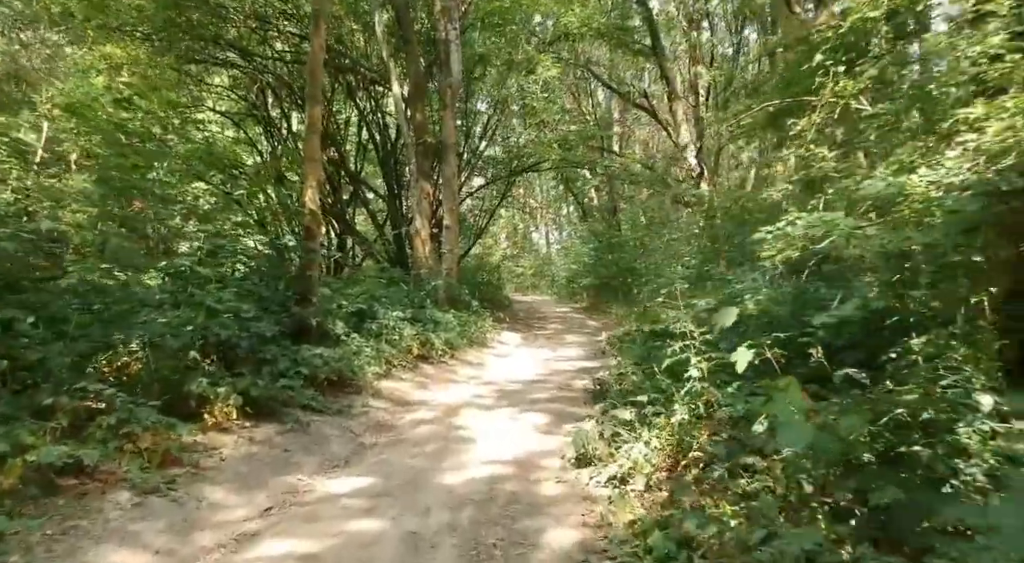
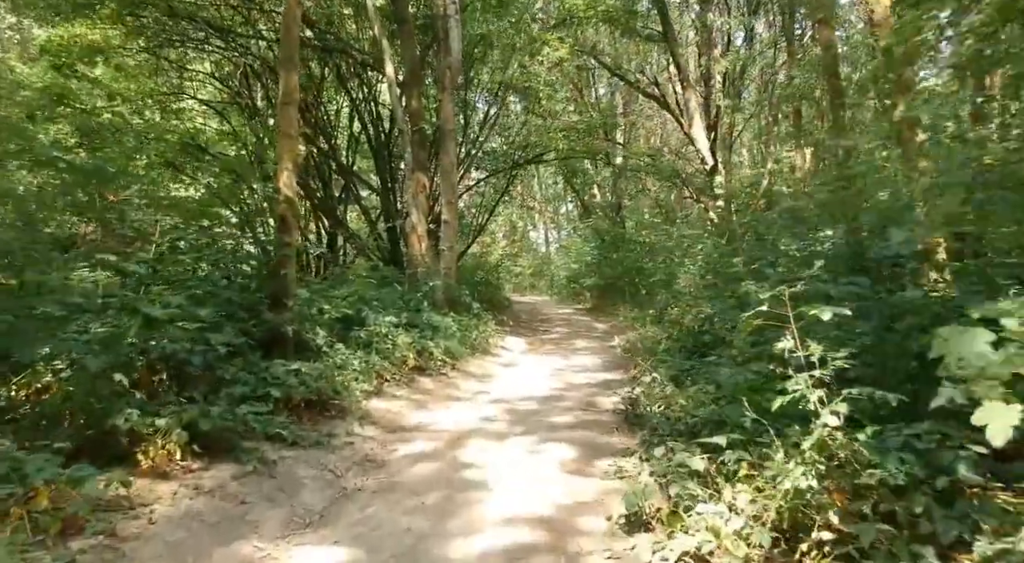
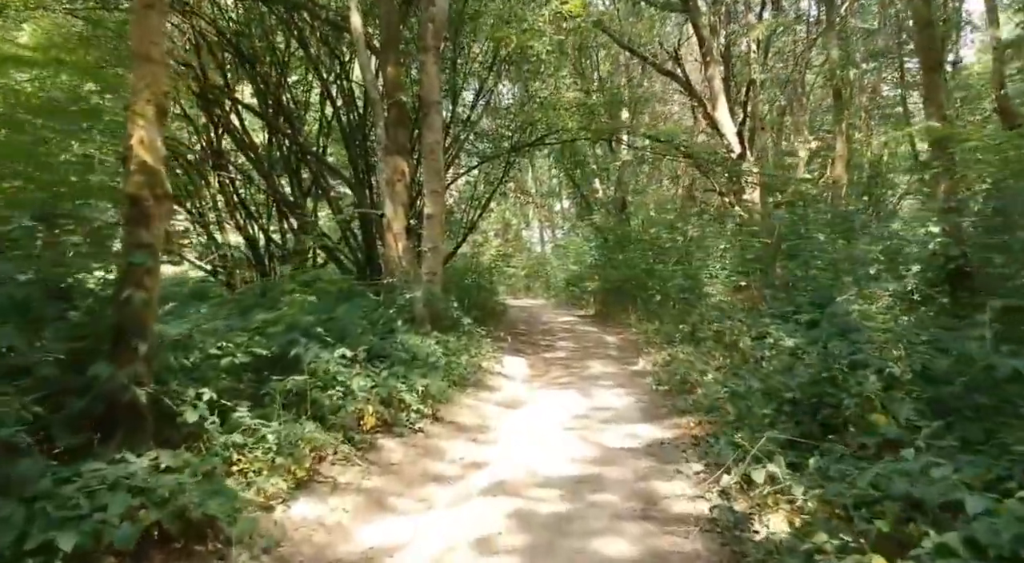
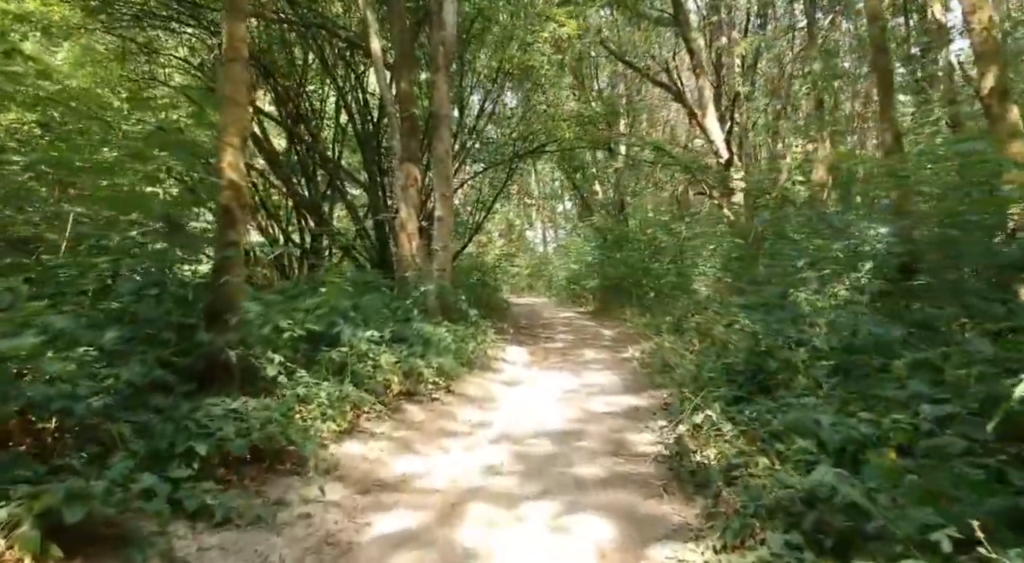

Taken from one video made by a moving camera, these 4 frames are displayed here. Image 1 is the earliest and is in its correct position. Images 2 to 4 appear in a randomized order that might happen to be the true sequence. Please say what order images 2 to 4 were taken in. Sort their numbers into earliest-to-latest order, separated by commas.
2, 4, 3
